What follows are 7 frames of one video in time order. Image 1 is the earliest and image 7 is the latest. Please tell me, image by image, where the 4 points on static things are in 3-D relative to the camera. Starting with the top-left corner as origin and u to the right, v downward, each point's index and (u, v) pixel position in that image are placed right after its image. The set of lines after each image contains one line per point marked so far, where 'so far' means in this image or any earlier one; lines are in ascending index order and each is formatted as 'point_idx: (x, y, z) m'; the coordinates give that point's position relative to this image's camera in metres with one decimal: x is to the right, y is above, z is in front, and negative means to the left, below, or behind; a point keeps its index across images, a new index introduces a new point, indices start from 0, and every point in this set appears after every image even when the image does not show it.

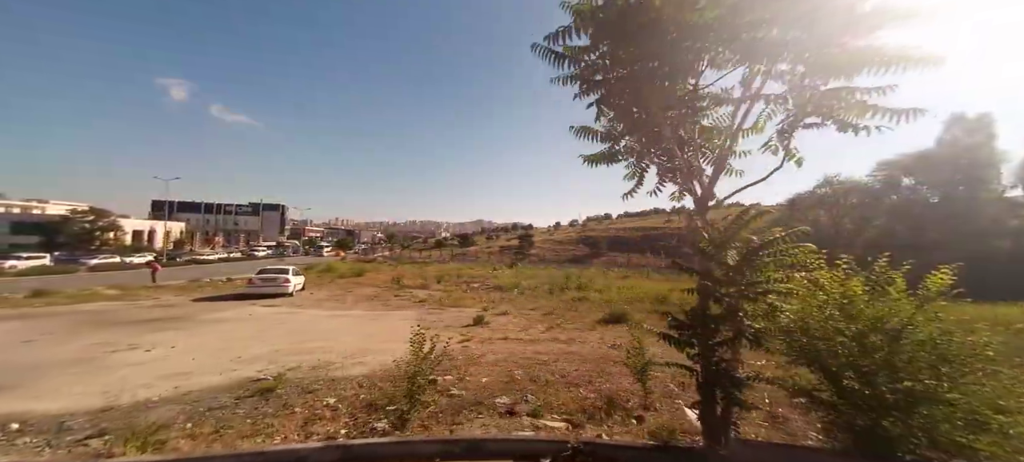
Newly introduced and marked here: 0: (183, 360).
0: (-7.2, -2.7, +7.8) m
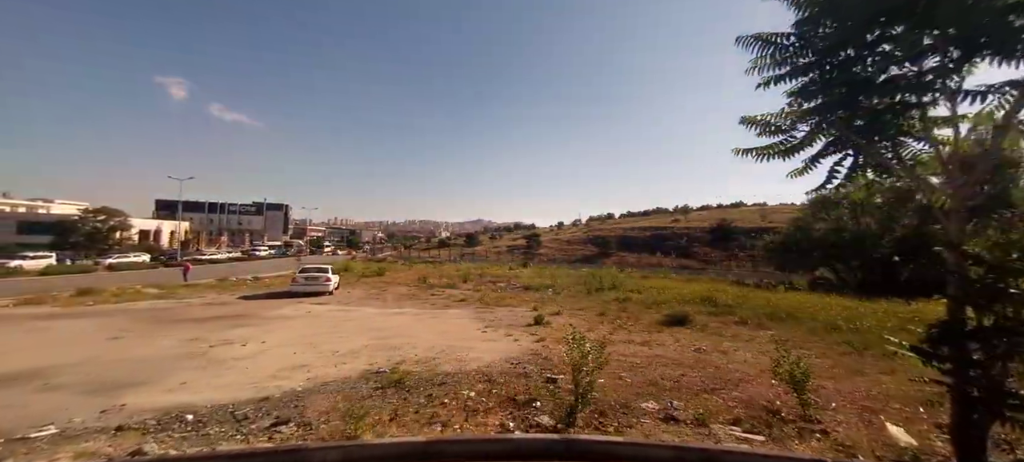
0: (-5.0, -2.6, +7.8) m
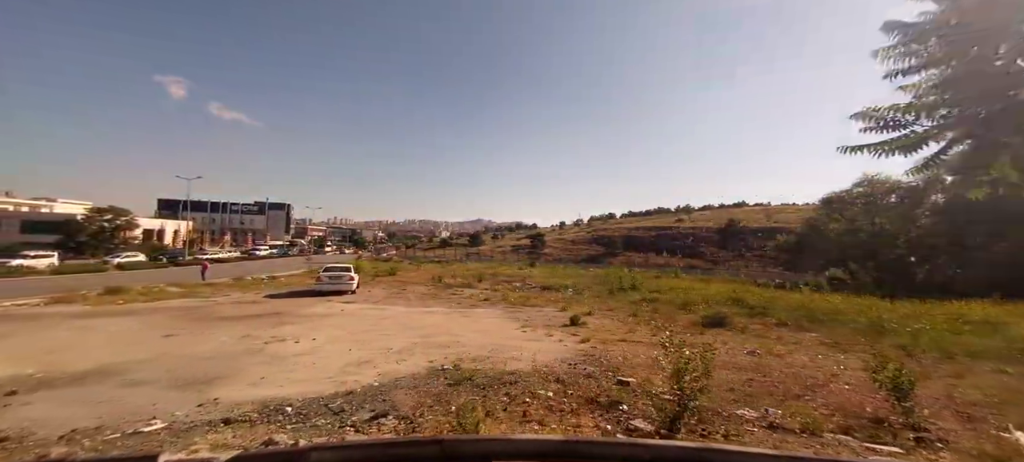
0: (-3.8, -2.6, +7.7) m
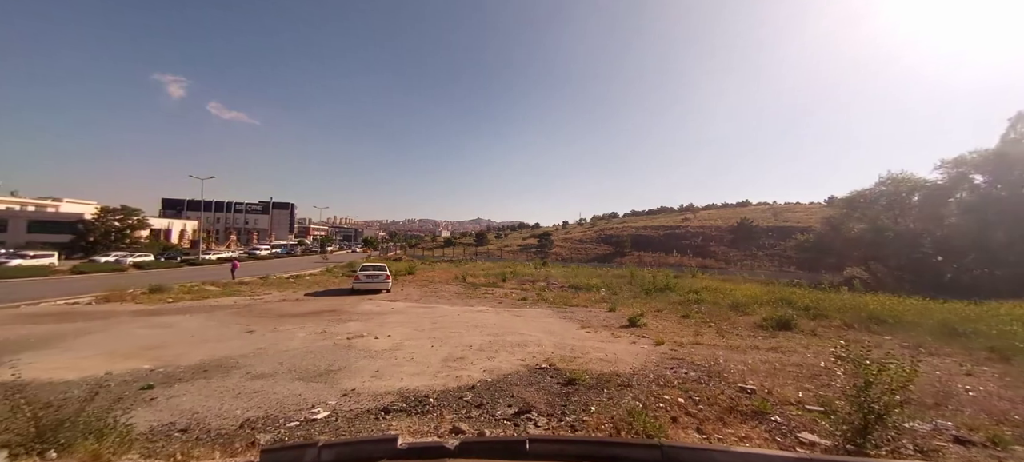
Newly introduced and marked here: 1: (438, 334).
0: (-1.9, -2.5, +7.6) m
1: (-2.1, -2.8, +9.4) m
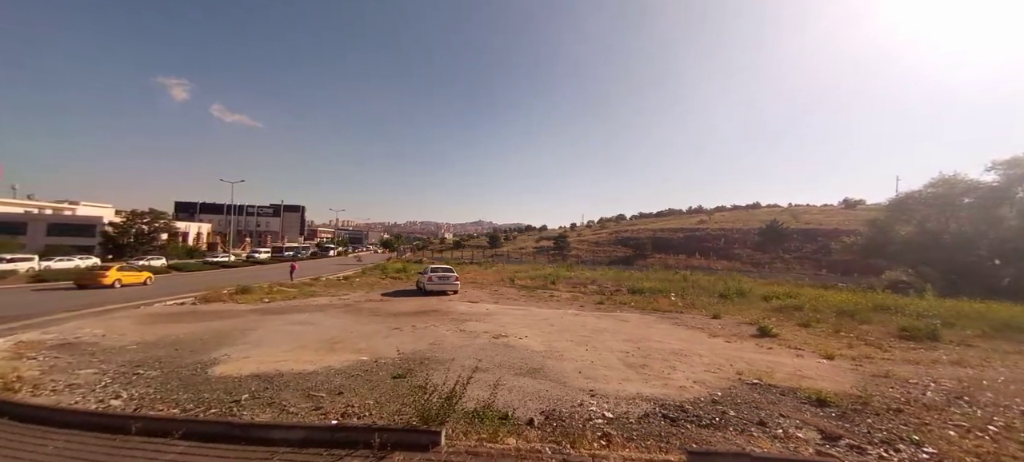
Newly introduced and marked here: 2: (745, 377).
0: (+1.6, -2.5, +7.4) m
1: (+1.5, -2.8, +9.1) m
2: (+3.8, -2.4, +5.8) m
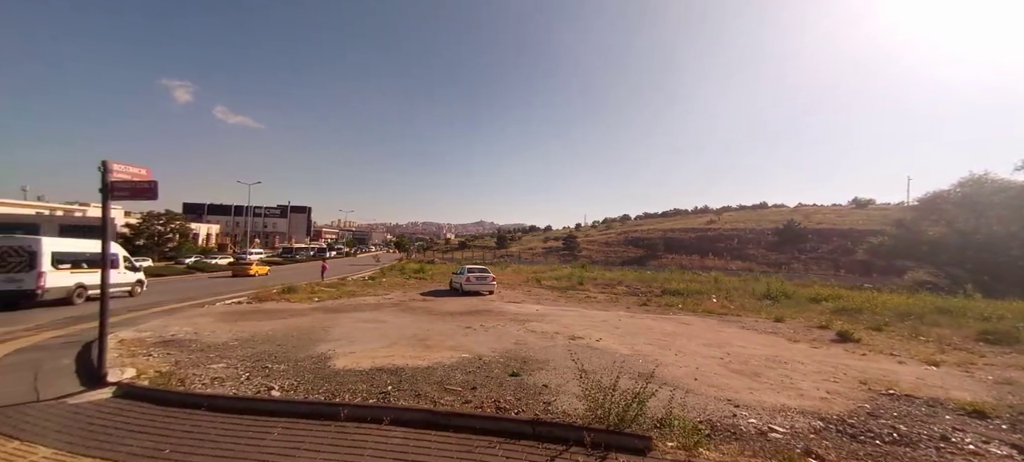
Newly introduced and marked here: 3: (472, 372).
0: (+3.4, -2.5, +7.2) m
1: (+3.5, -2.8, +8.9) m
2: (+5.6, -2.4, +5.5) m
3: (-0.7, -2.2, +5.6) m
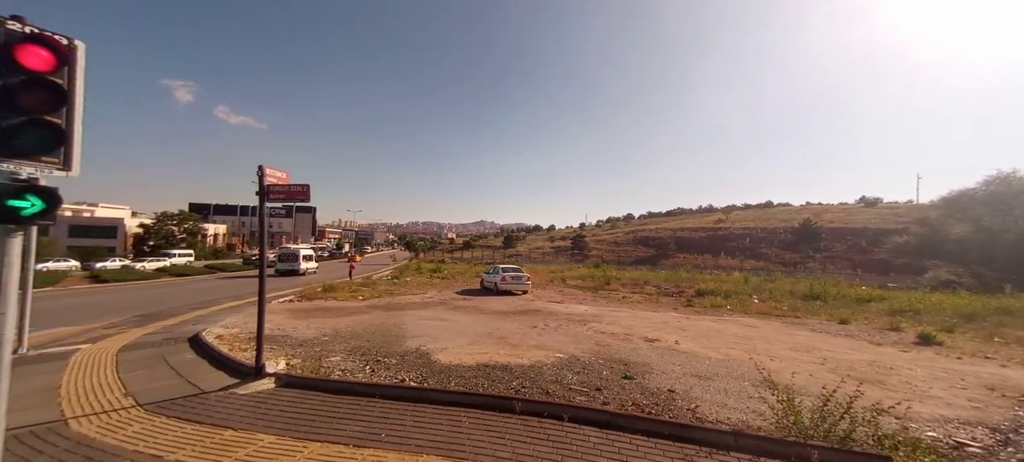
0: (+5.2, -2.5, +7.0) m
1: (+5.4, -2.8, +8.8) m
2: (+7.3, -2.4, +5.2) m
3: (+1.1, -2.2, +5.6) m
